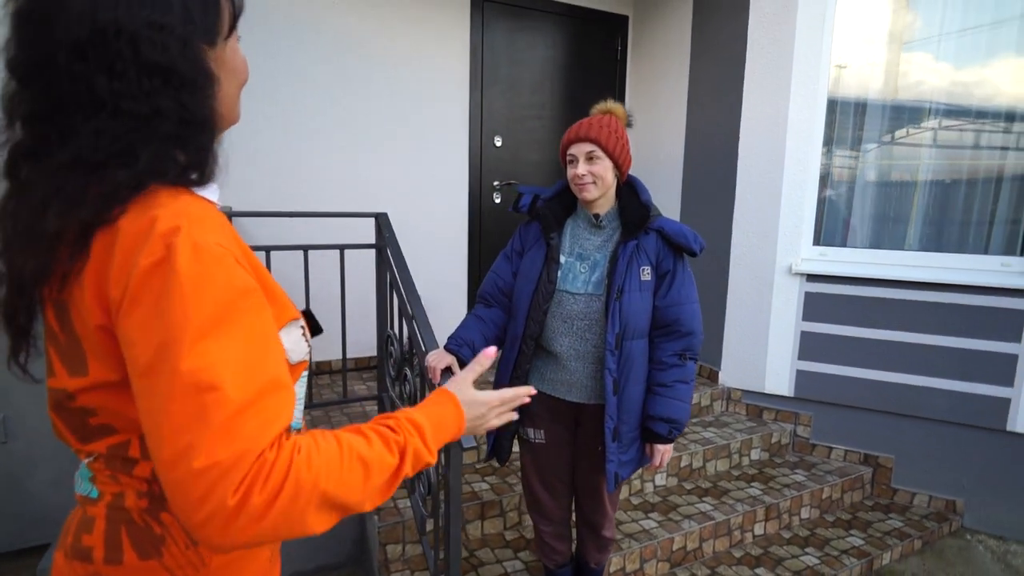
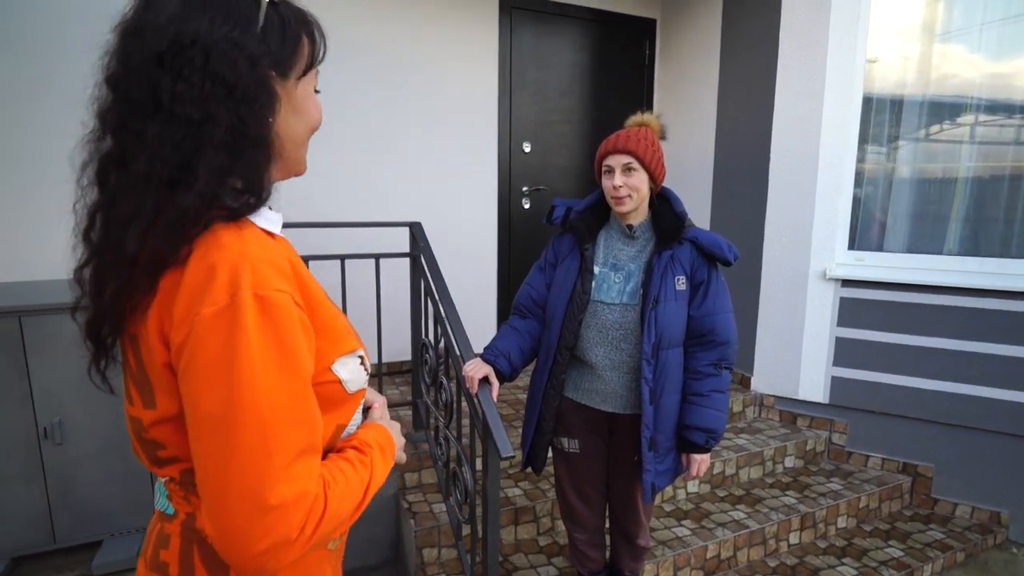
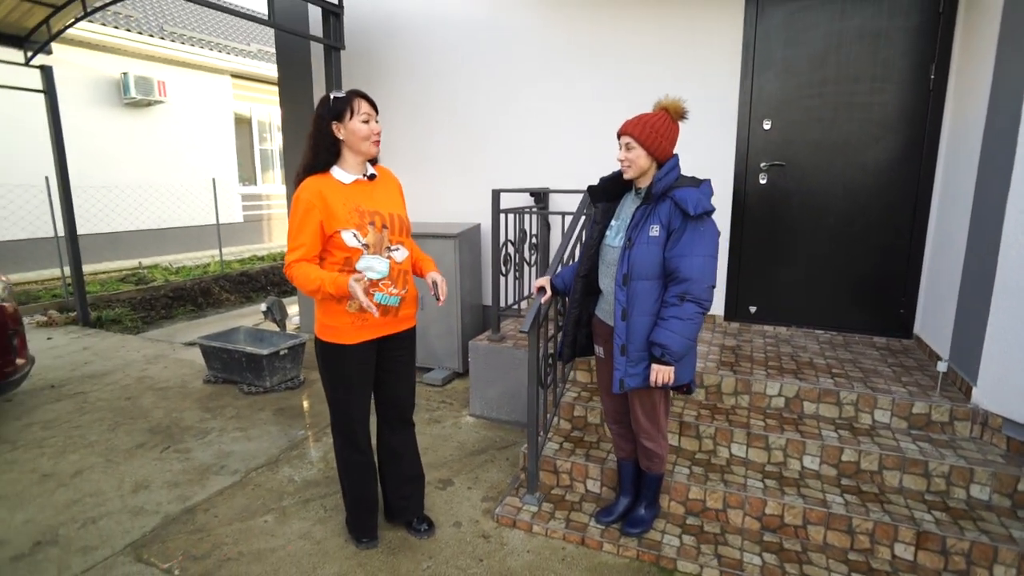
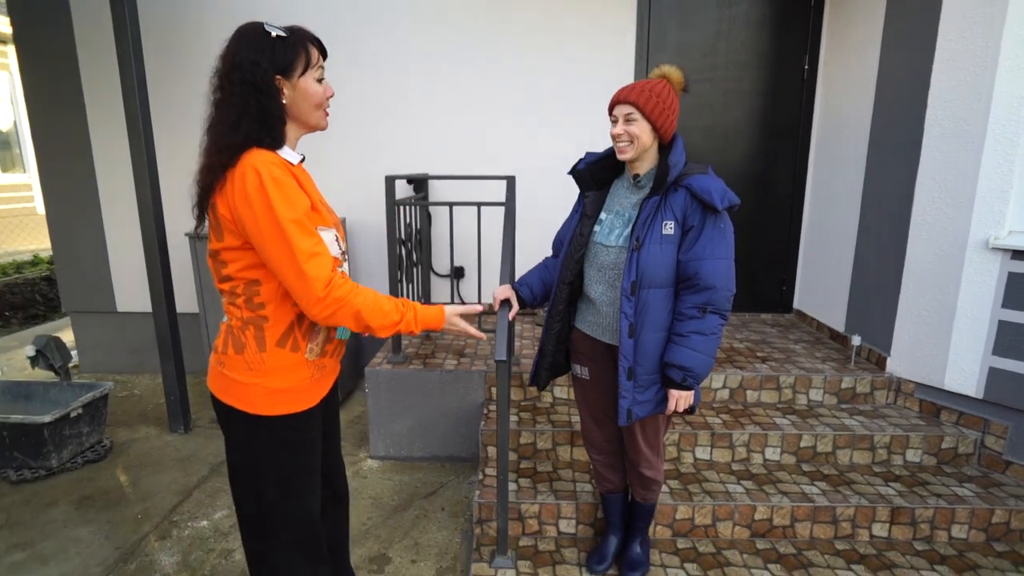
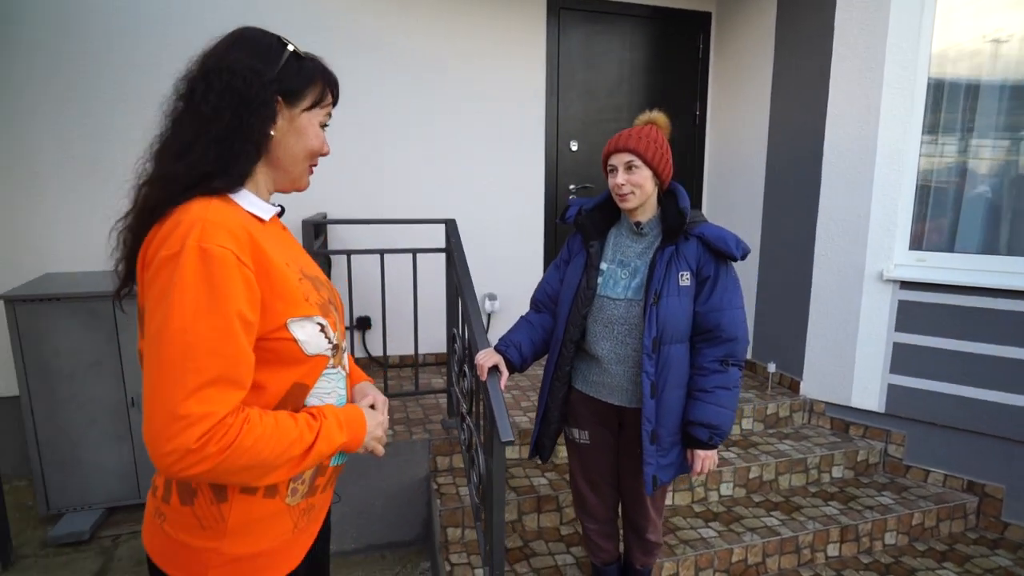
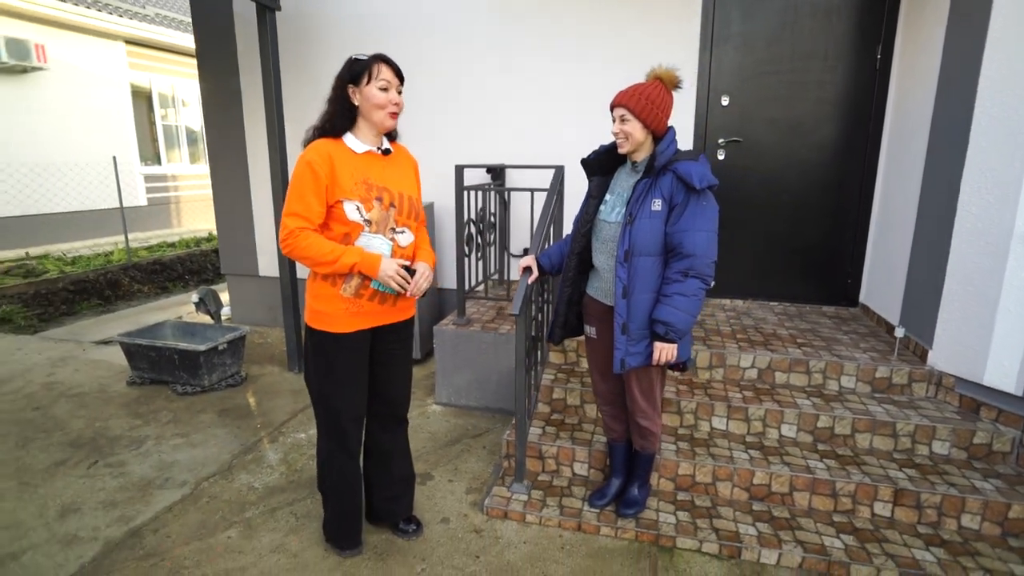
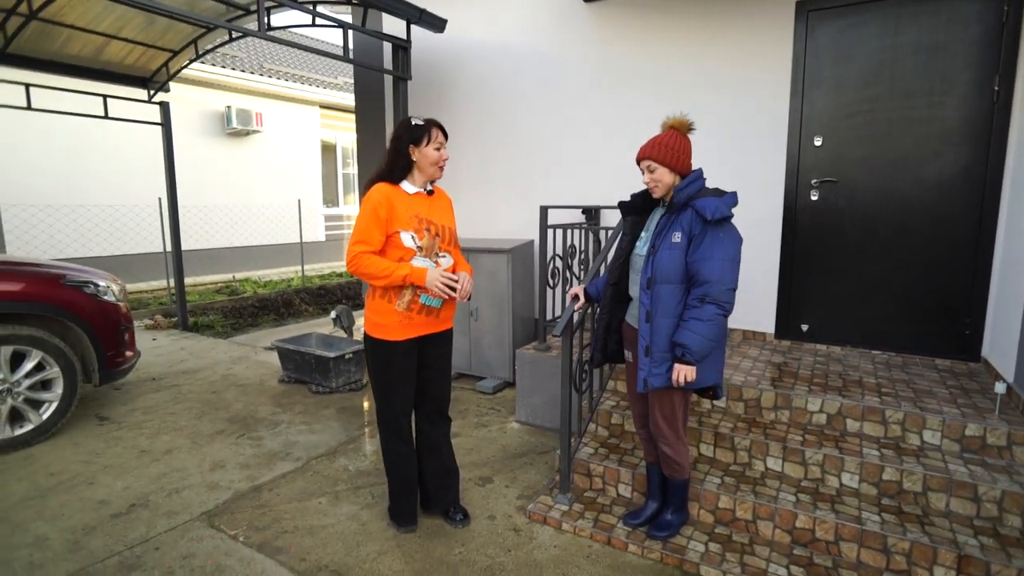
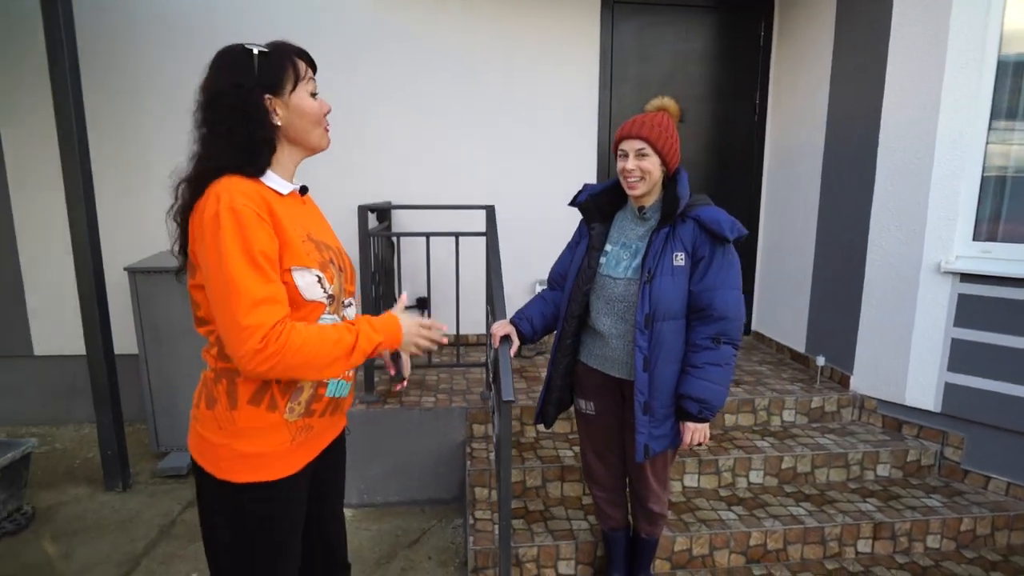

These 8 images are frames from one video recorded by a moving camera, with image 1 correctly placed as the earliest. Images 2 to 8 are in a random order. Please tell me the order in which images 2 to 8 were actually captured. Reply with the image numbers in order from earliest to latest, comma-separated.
2, 5, 8, 4, 6, 3, 7
